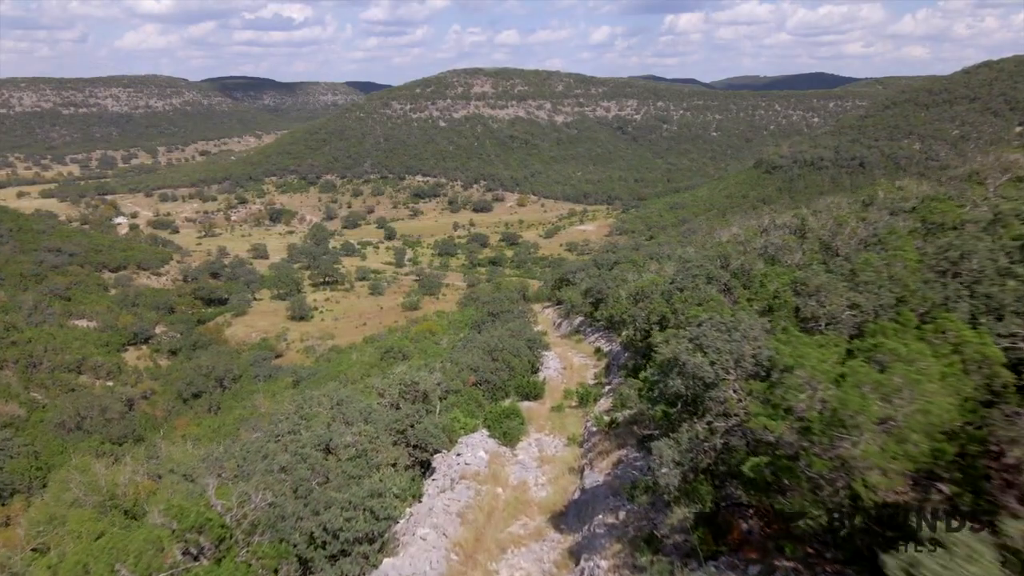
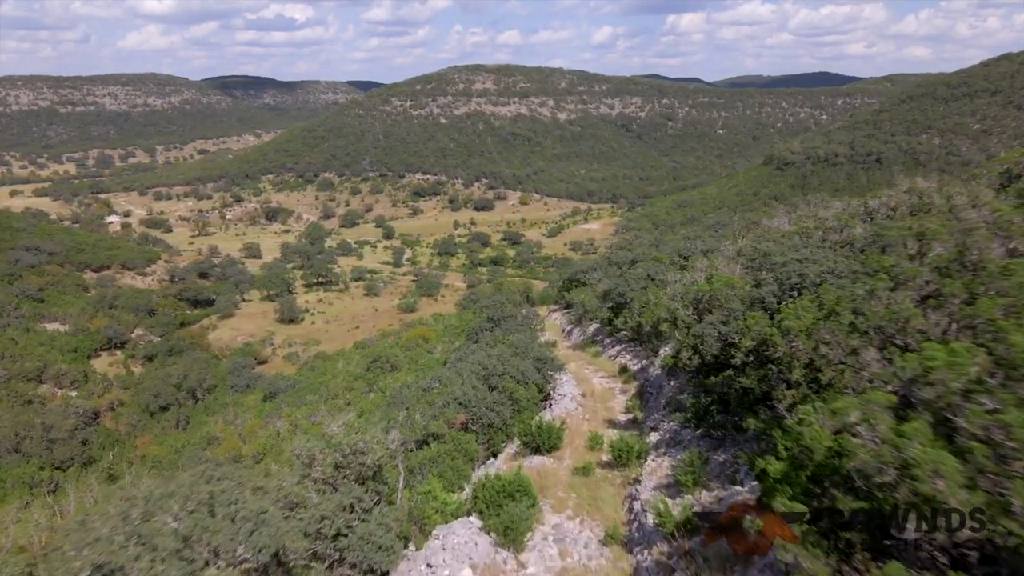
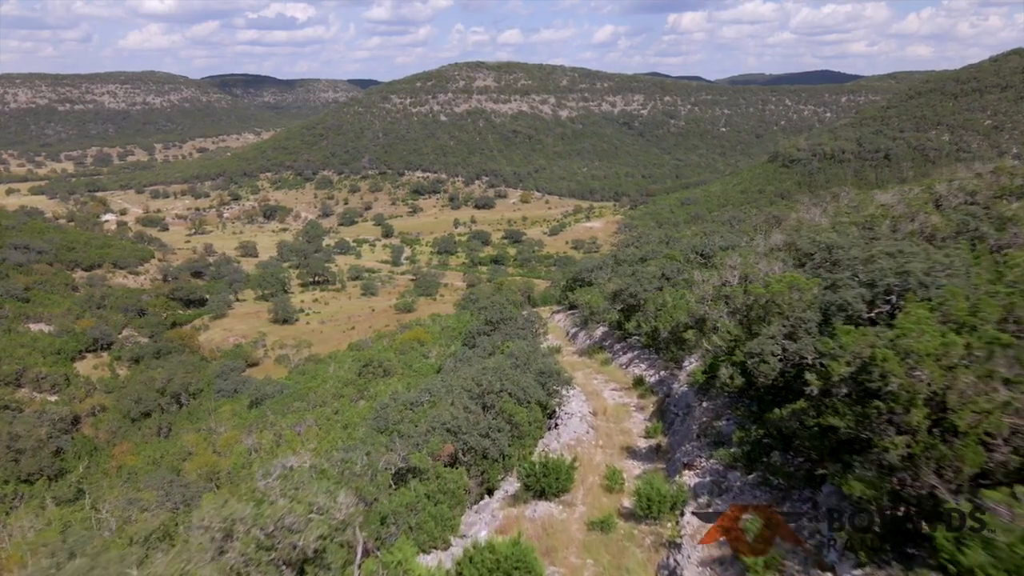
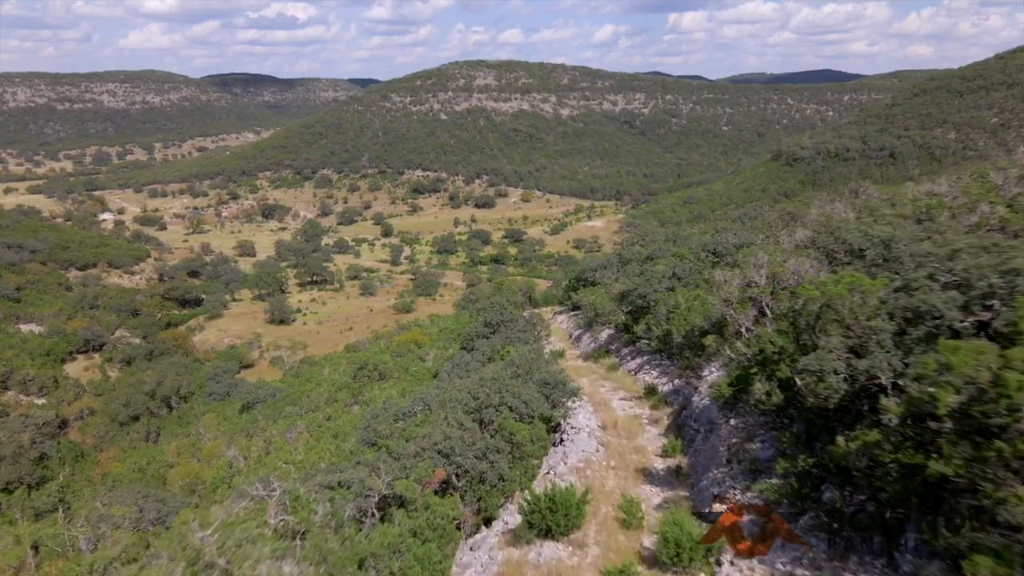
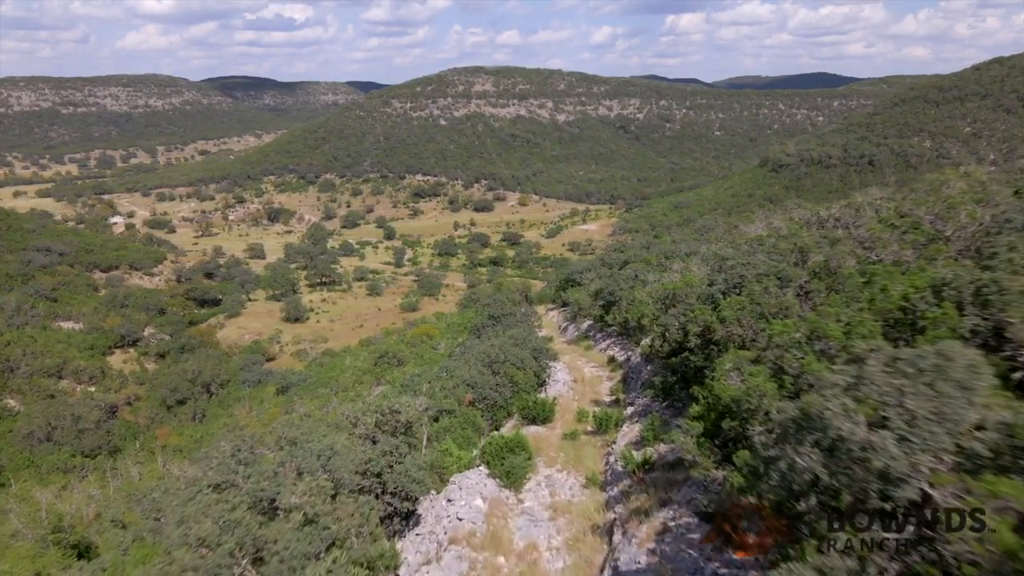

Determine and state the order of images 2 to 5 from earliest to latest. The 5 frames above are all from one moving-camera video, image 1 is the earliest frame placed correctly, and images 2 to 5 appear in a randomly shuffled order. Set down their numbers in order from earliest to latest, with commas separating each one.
5, 2, 3, 4
